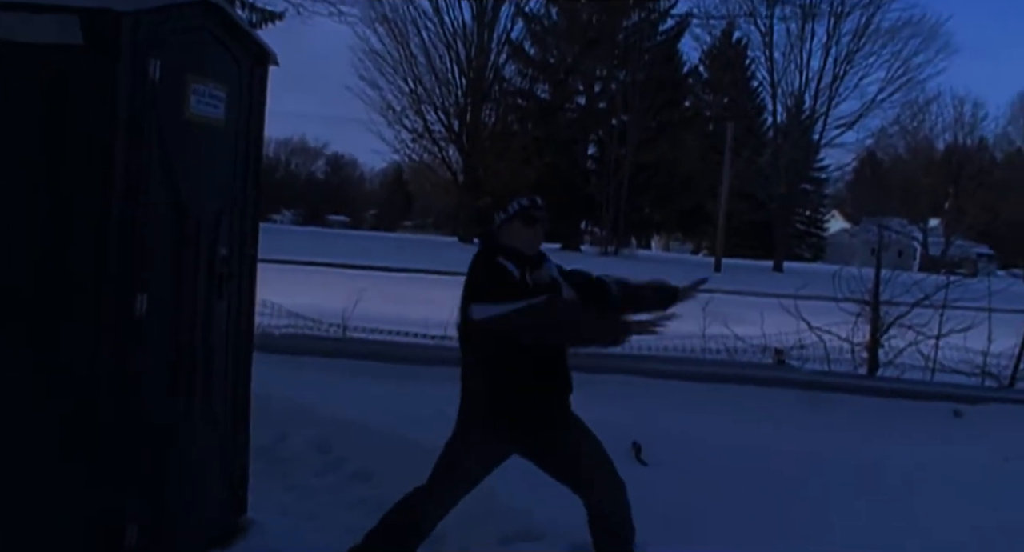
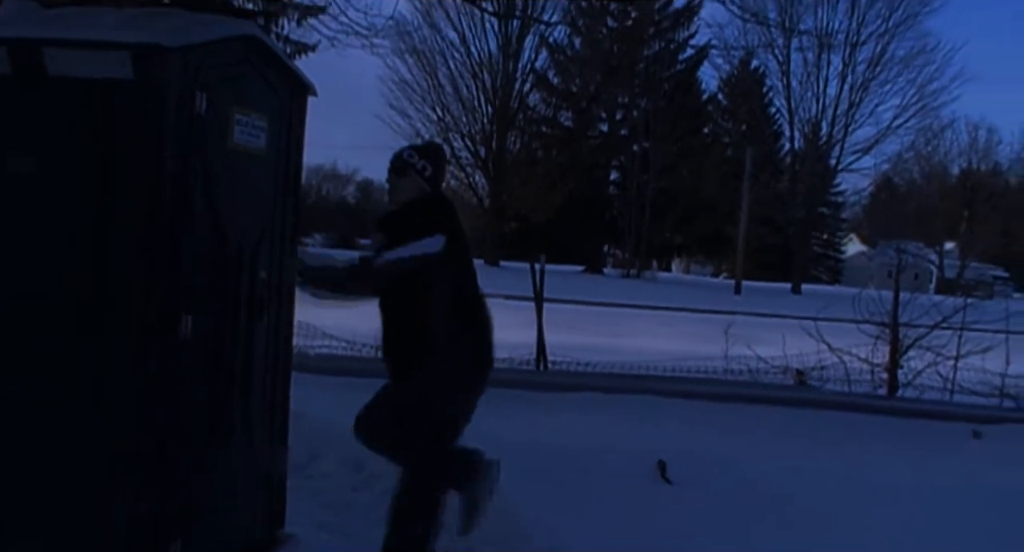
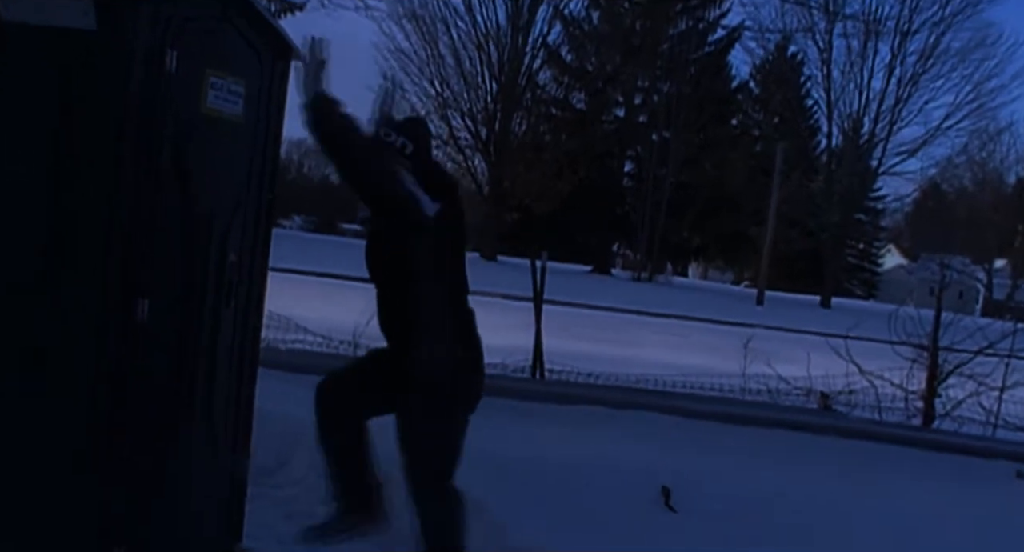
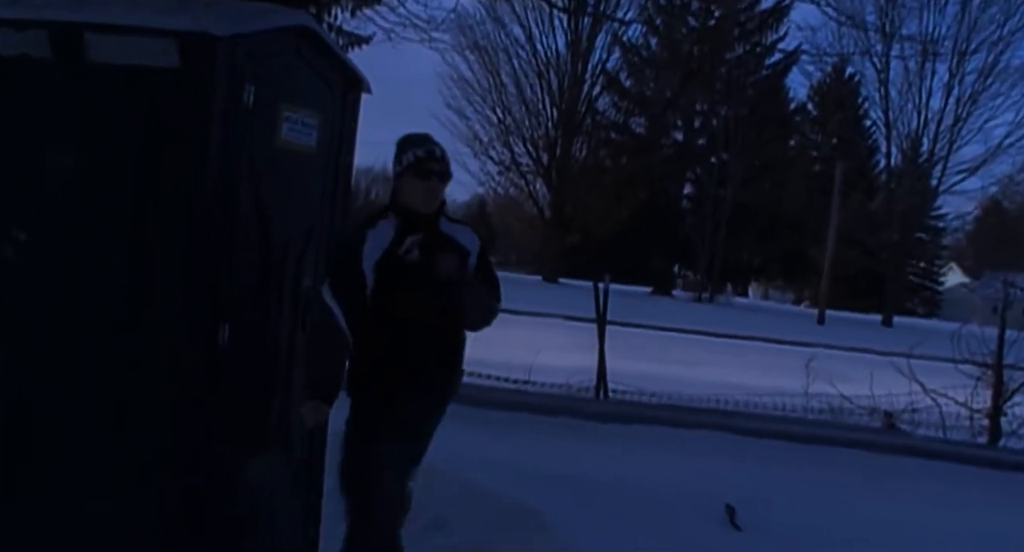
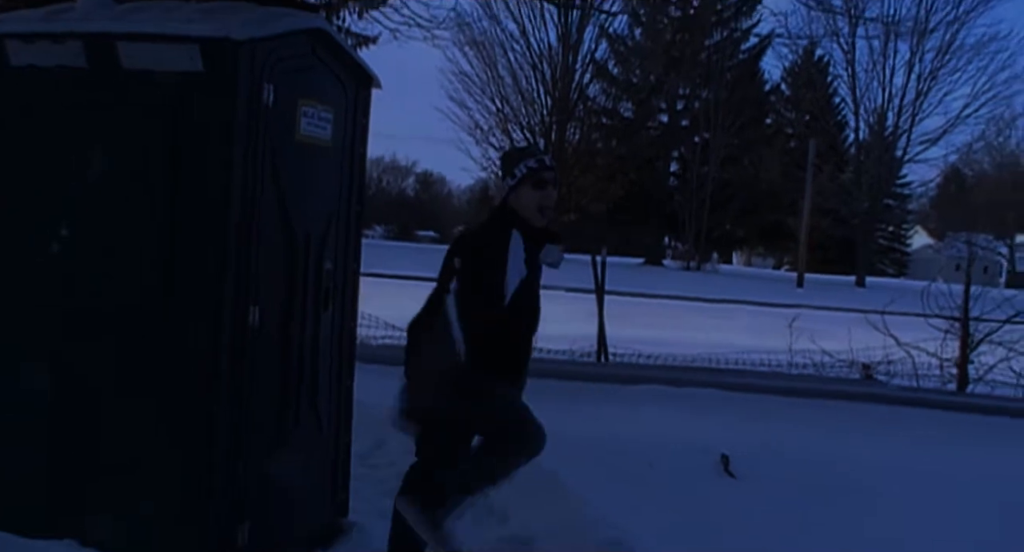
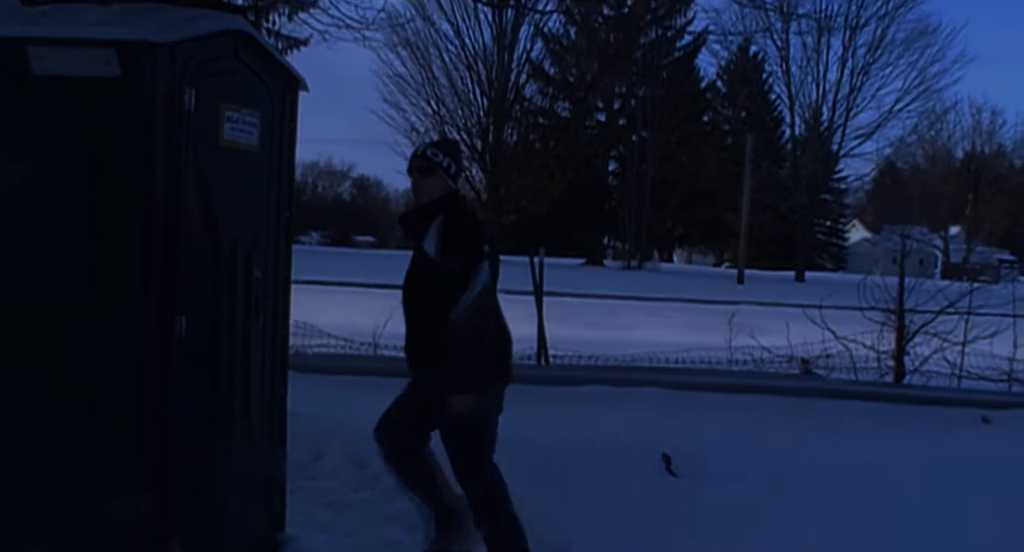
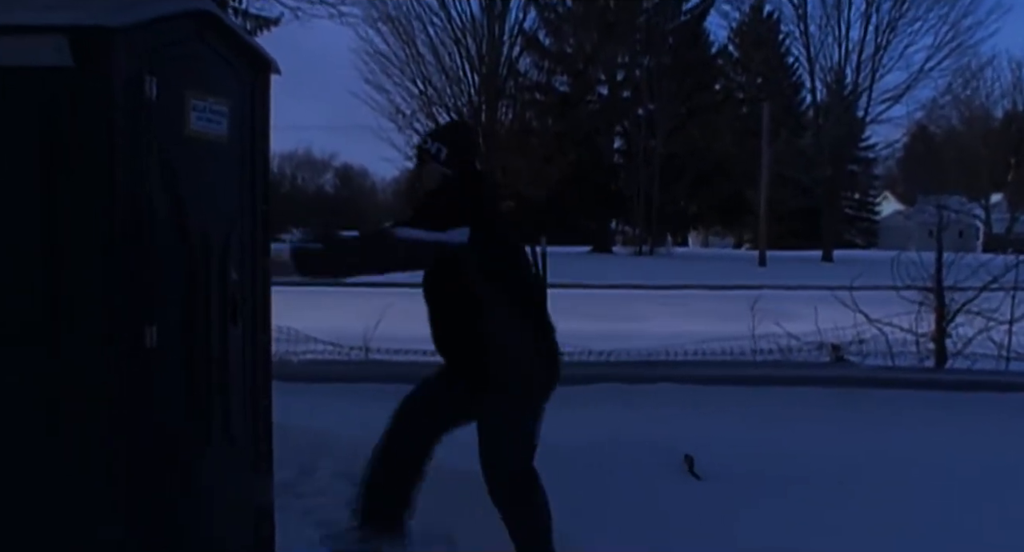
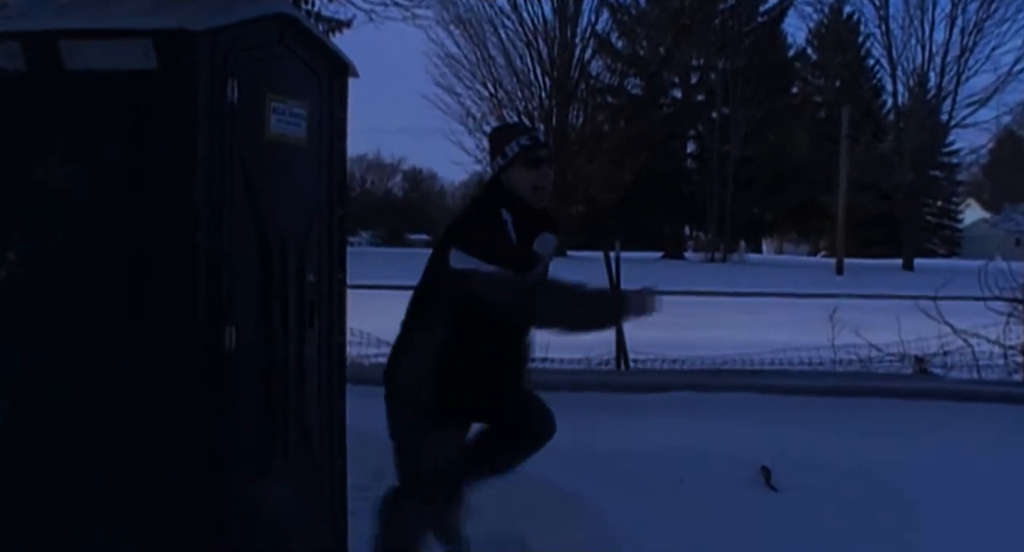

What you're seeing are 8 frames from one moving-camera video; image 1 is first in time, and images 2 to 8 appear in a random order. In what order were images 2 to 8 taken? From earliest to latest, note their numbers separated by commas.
7, 6, 3, 2, 4, 8, 5
